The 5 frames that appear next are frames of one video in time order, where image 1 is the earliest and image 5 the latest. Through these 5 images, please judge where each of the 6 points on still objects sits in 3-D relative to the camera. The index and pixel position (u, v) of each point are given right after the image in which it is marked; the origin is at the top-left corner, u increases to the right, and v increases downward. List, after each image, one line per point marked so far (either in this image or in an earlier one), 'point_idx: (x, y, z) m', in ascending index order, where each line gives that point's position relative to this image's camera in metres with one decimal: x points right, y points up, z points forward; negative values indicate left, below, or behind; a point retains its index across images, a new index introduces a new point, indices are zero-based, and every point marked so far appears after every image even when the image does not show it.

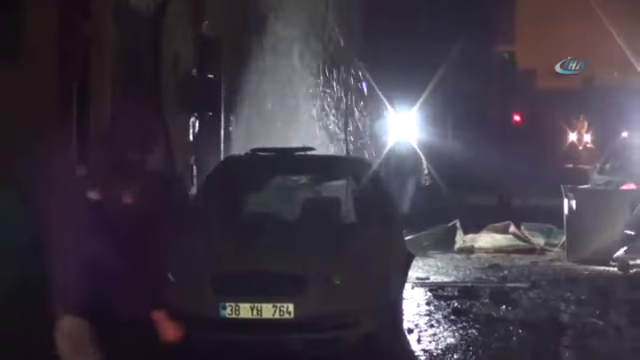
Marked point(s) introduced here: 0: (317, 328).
0: (0.0, -1.0, +7.1) m
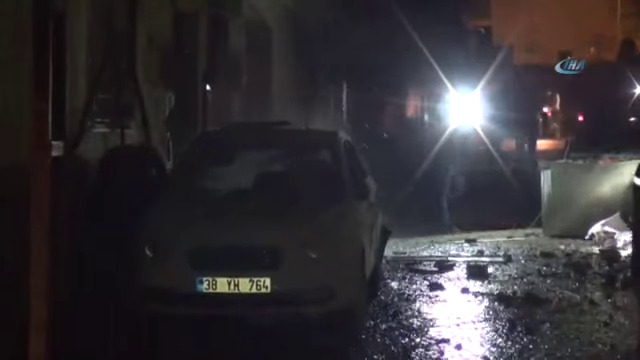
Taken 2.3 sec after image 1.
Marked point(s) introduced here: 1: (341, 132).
0: (-0.2, -0.9, +7.1) m
1: (+0.2, +0.4, +8.7) m
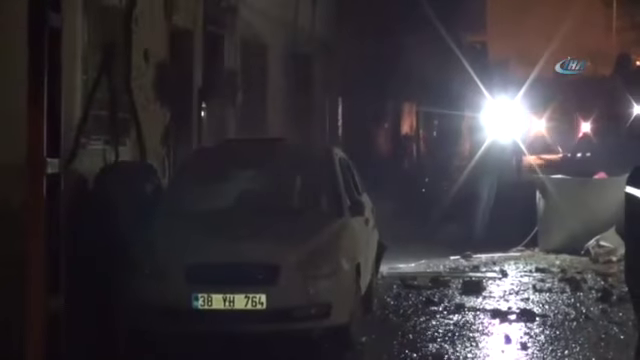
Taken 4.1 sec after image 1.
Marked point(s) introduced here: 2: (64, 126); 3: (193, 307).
0: (-0.2, -1.0, +7.1) m
1: (+0.1, +0.3, +8.7) m
2: (-2.1, +0.4, +8.3) m
3: (-0.9, -0.9, +7.1) m
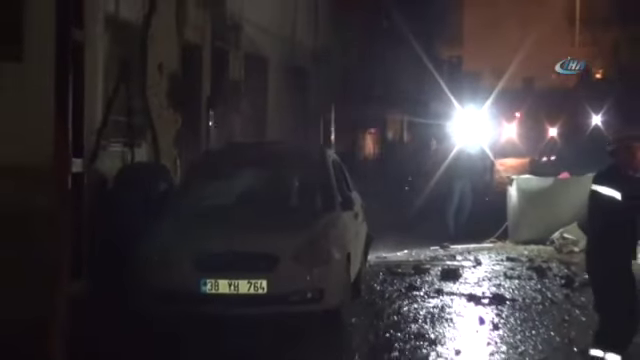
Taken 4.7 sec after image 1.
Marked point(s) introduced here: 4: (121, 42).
0: (-0.3, -1.0, +8.2) m
1: (+0.1, +0.3, +9.8) m
2: (-2.1, +0.5, +9.3) m
3: (-1.0, -0.9, +8.2) m
4: (-2.0, +1.4, +10.3) m
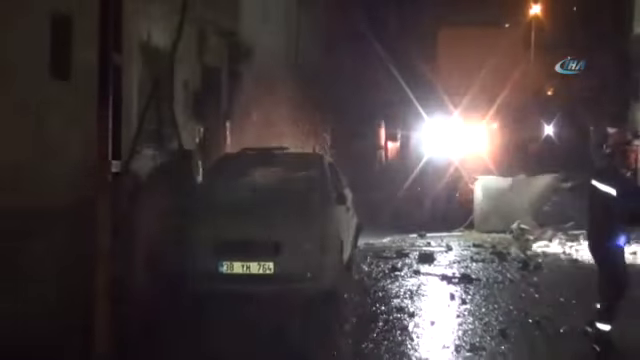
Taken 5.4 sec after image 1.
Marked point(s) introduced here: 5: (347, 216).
0: (-0.3, -0.9, +10.1) m
1: (+0.1, +0.3, +11.7) m
2: (-2.2, +0.5, +11.2) m
3: (-1.0, -0.9, +10.1) m
4: (-2.1, +1.4, +12.2) m
5: (+0.3, -0.4, +11.3) m
